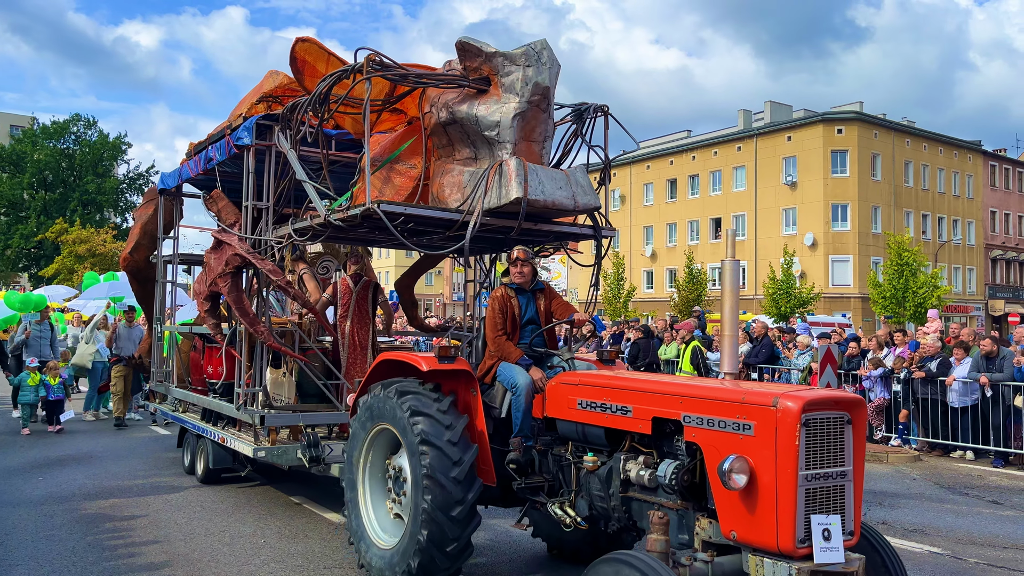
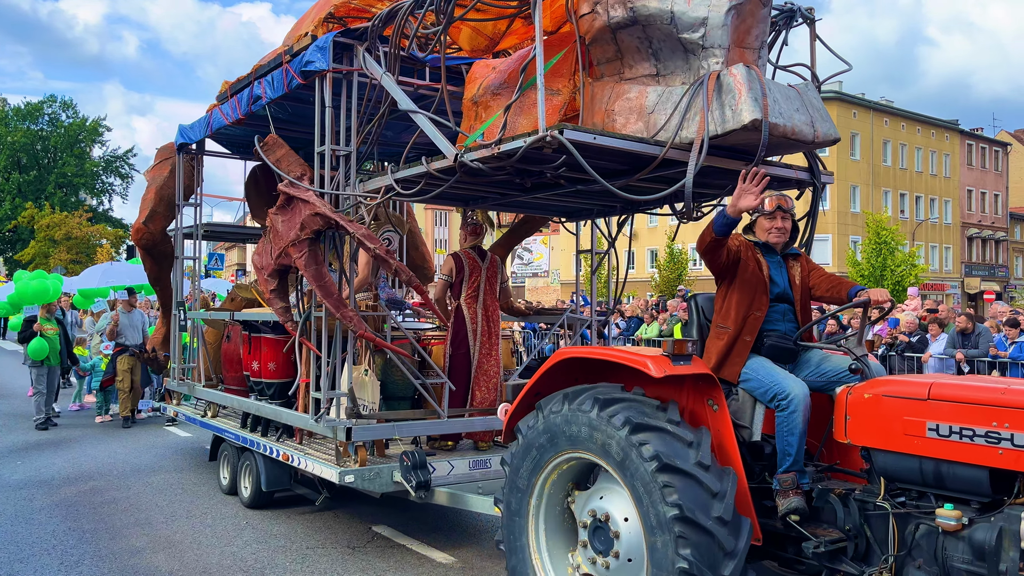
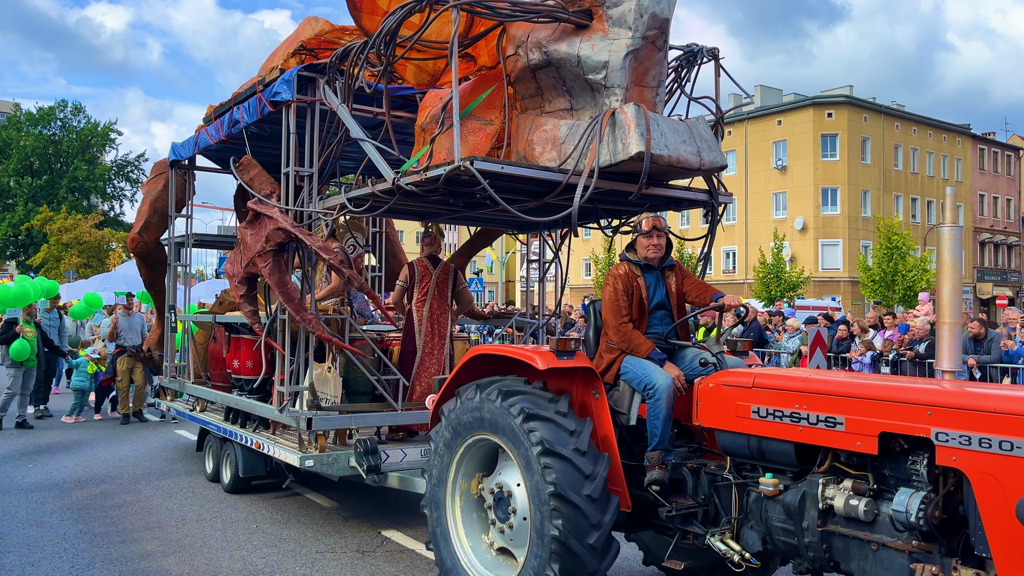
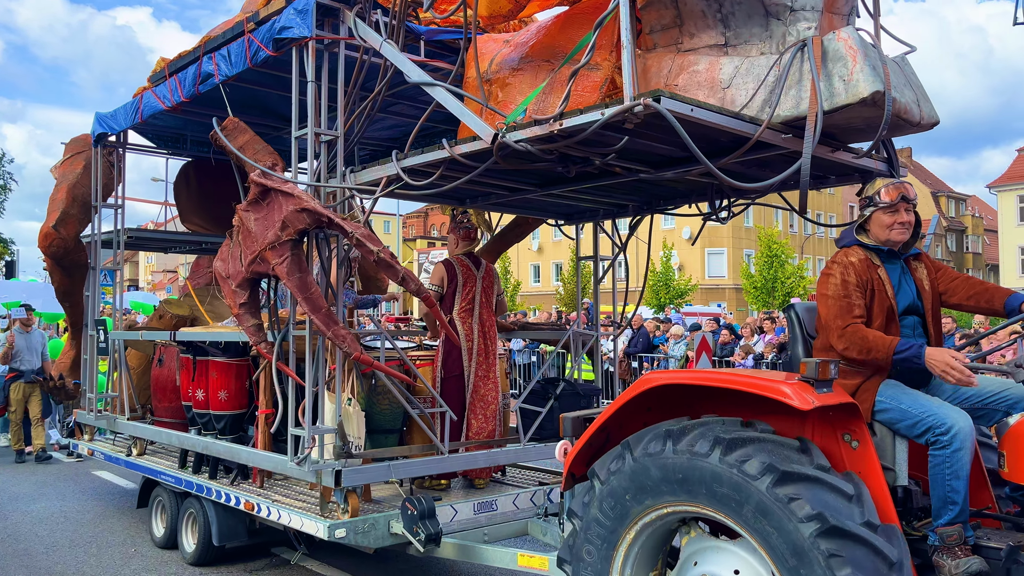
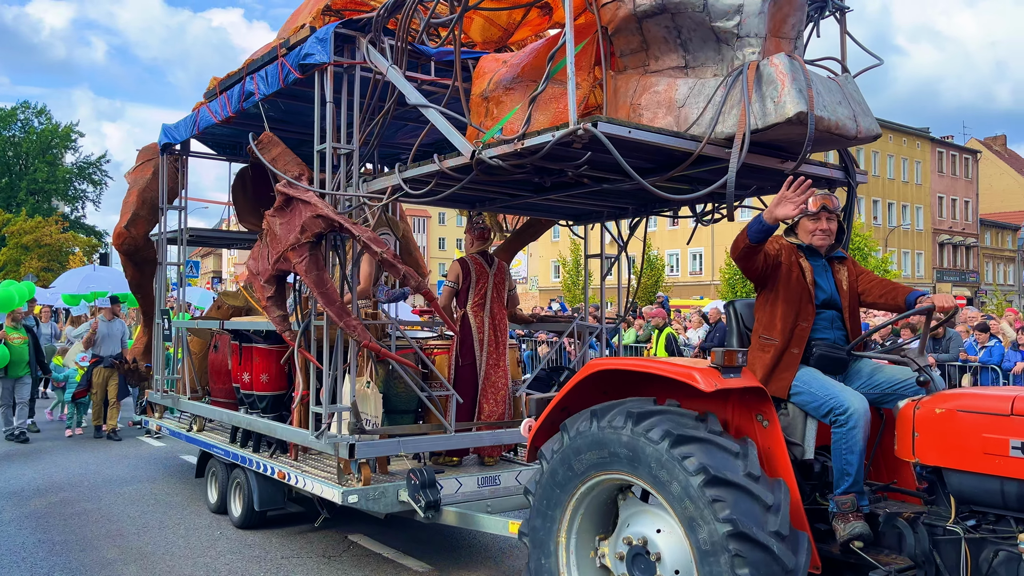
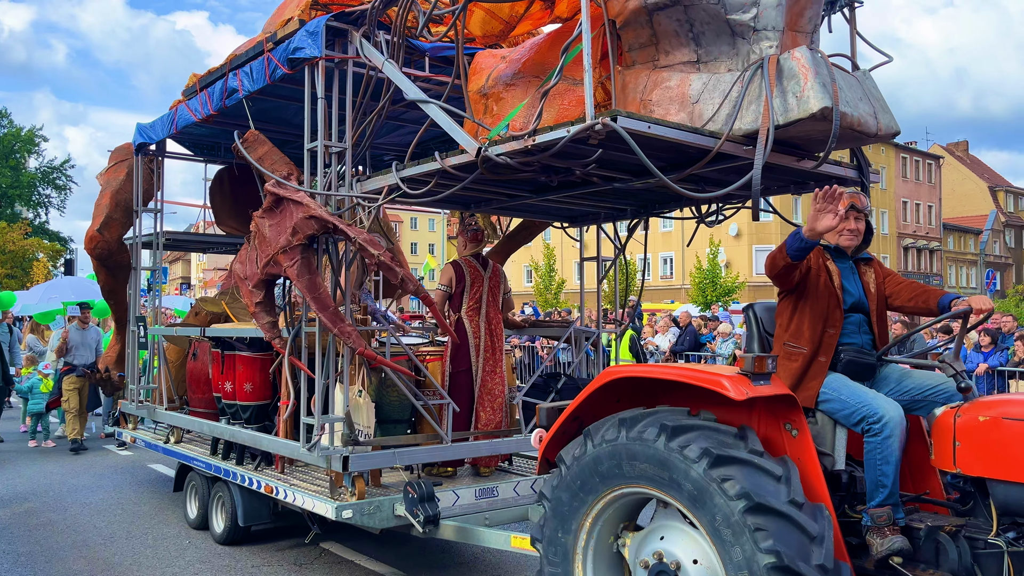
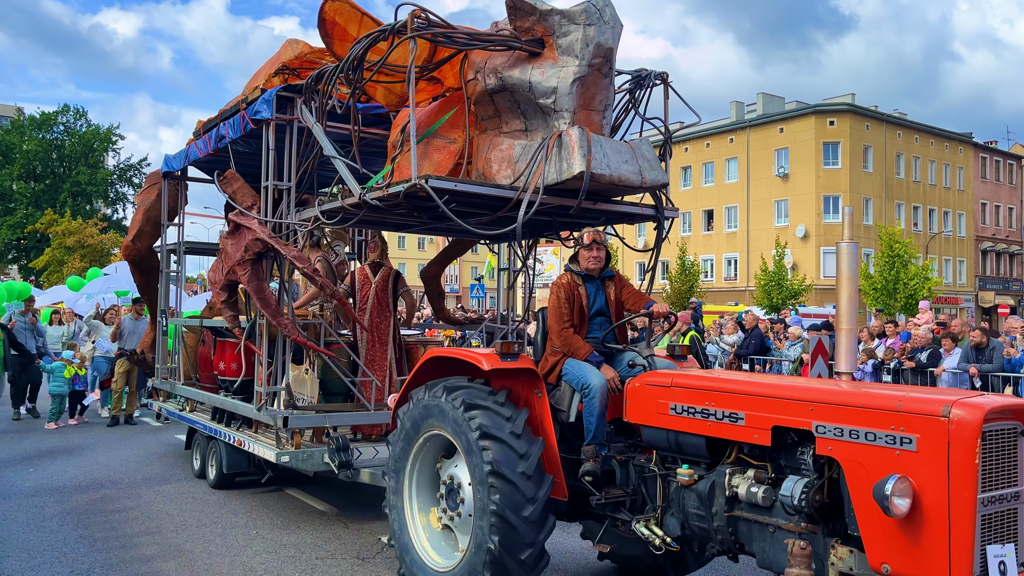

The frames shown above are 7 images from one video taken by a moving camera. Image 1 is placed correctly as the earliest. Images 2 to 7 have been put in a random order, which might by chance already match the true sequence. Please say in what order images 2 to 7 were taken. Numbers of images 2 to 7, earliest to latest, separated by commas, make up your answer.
7, 3, 2, 5, 6, 4
